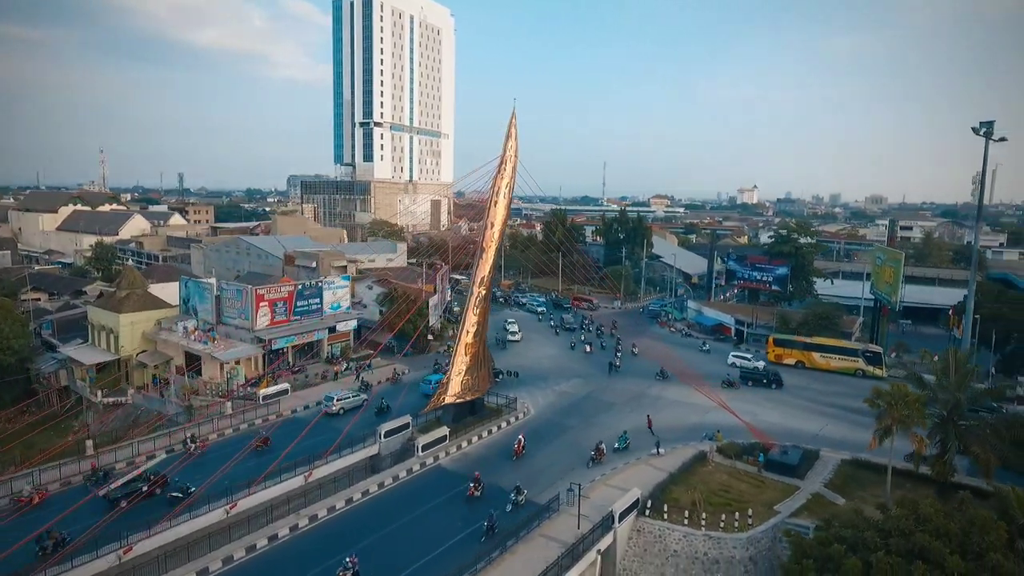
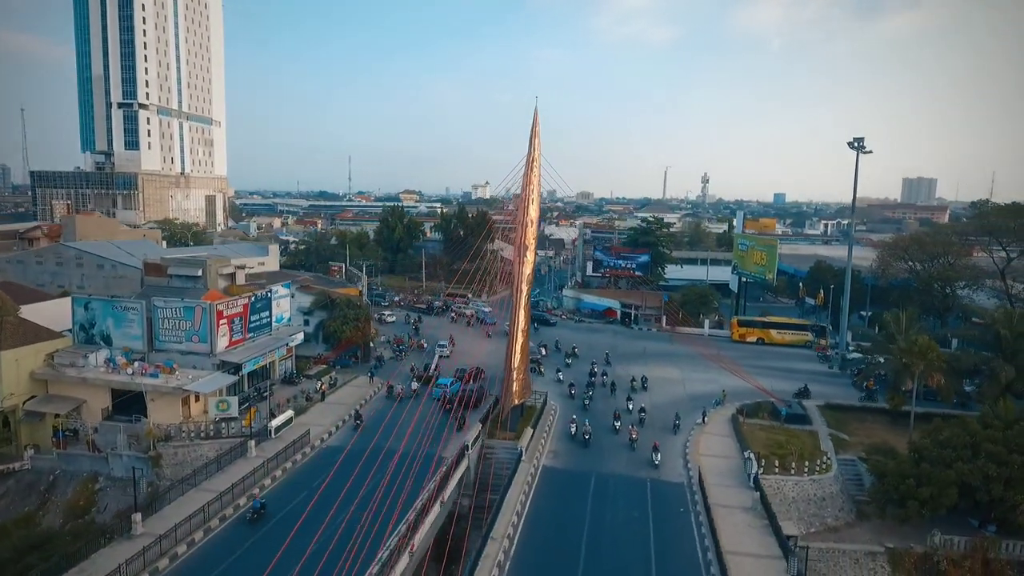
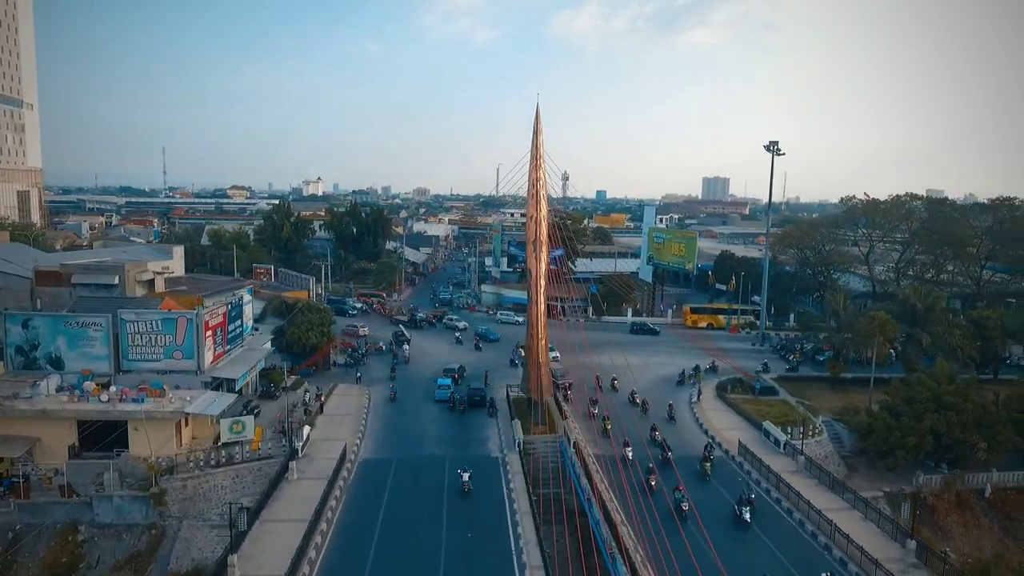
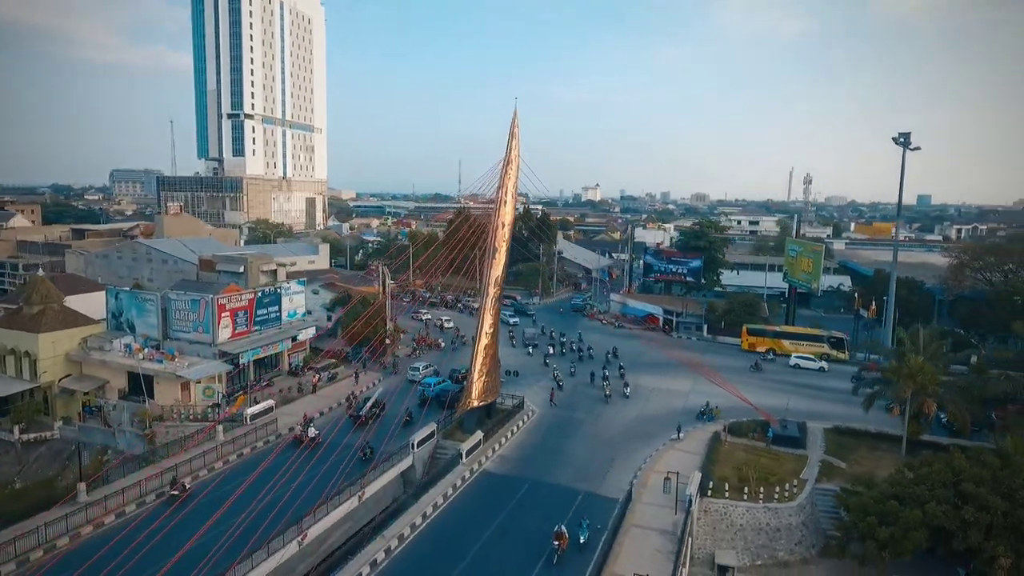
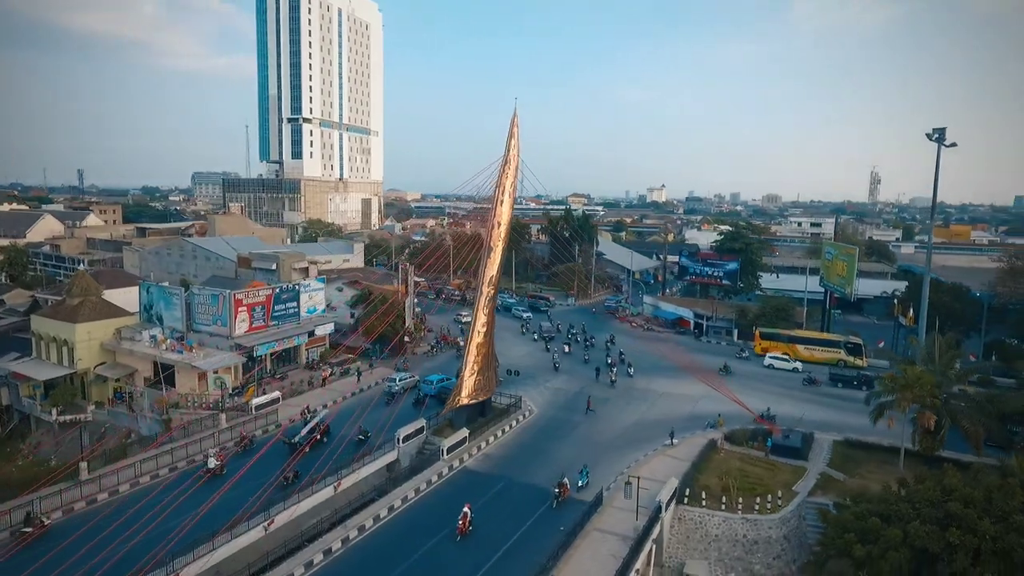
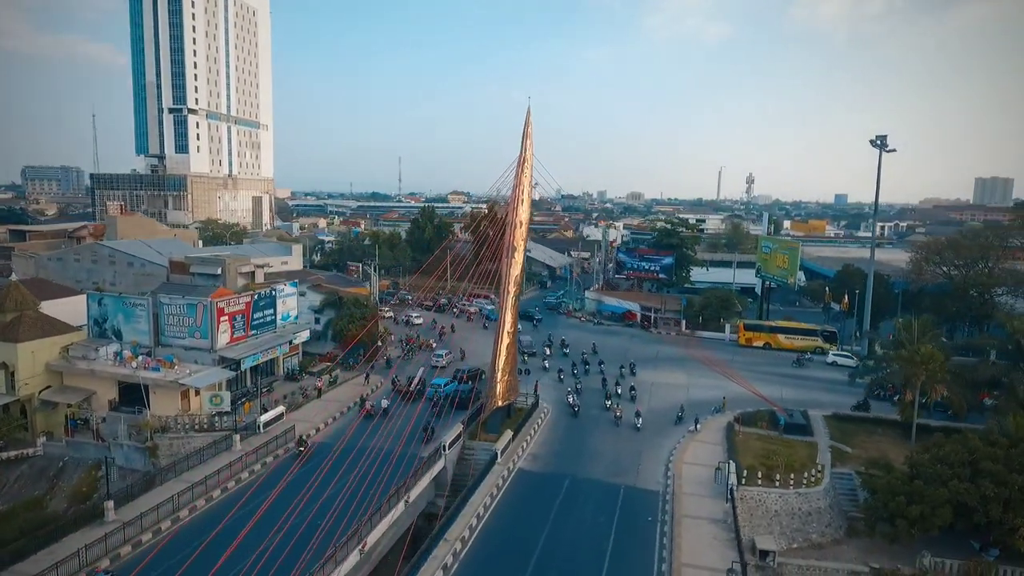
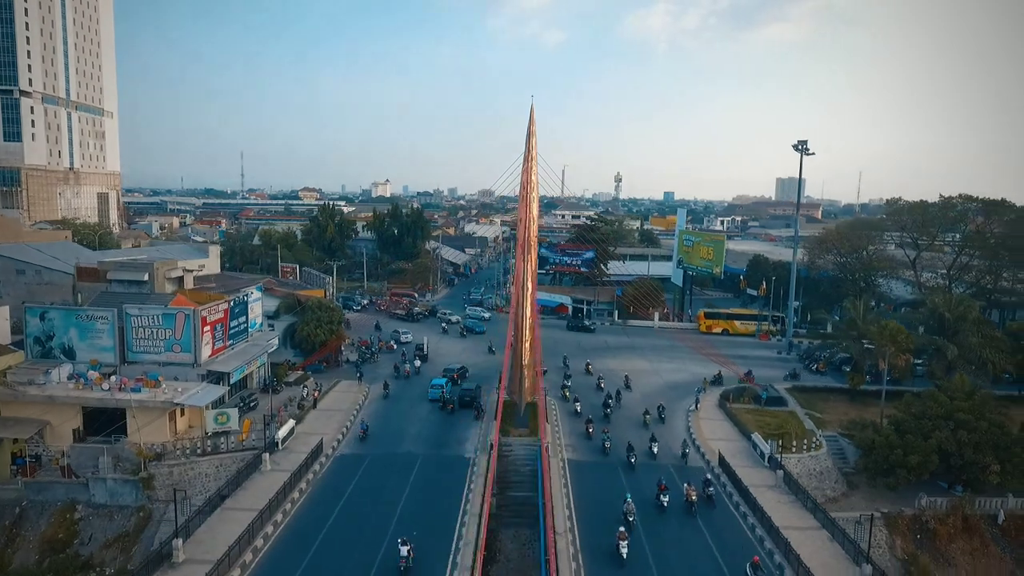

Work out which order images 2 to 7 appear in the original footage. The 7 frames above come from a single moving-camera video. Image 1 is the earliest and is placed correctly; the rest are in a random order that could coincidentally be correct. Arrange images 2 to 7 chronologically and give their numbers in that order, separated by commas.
5, 4, 6, 2, 7, 3
